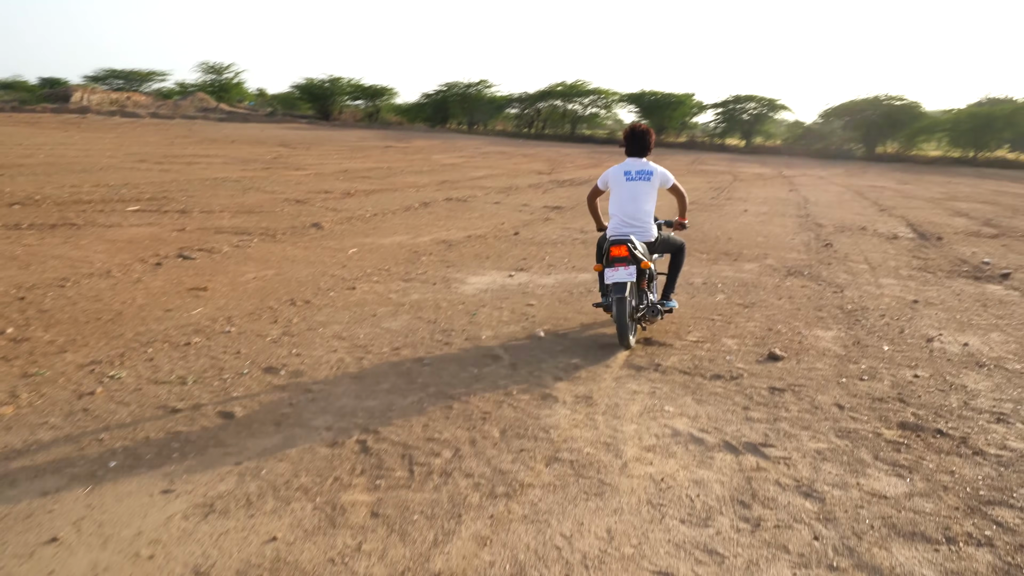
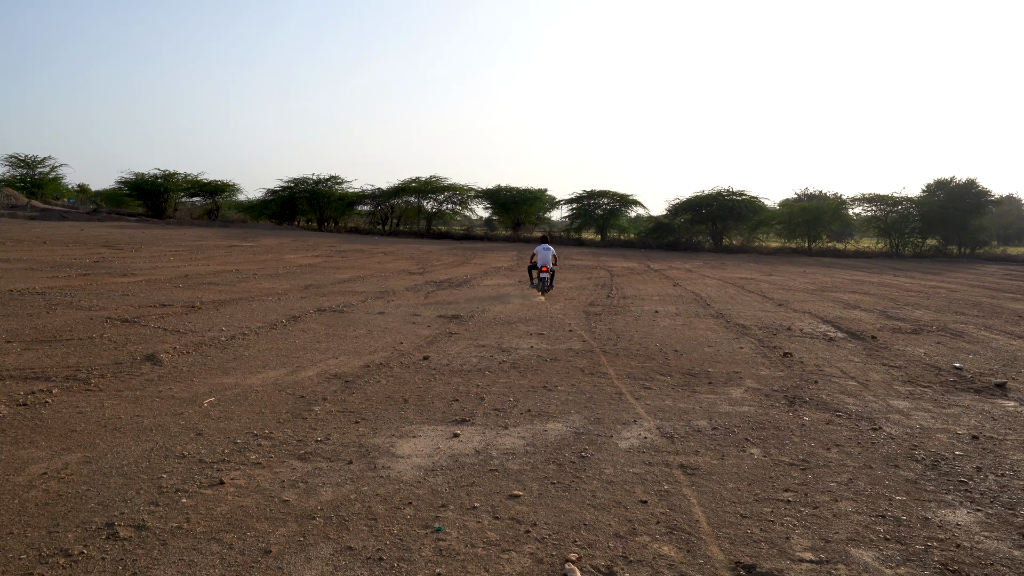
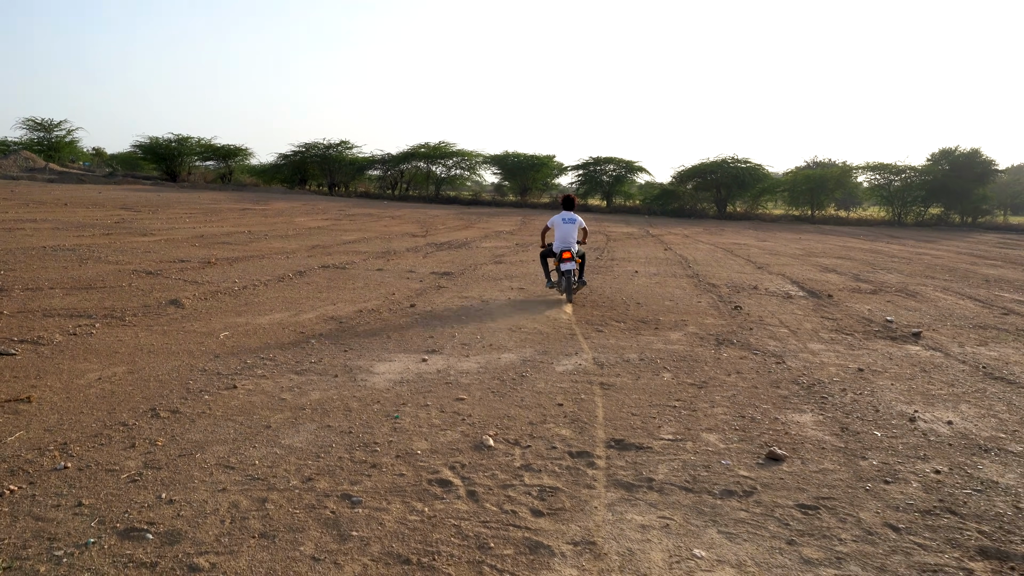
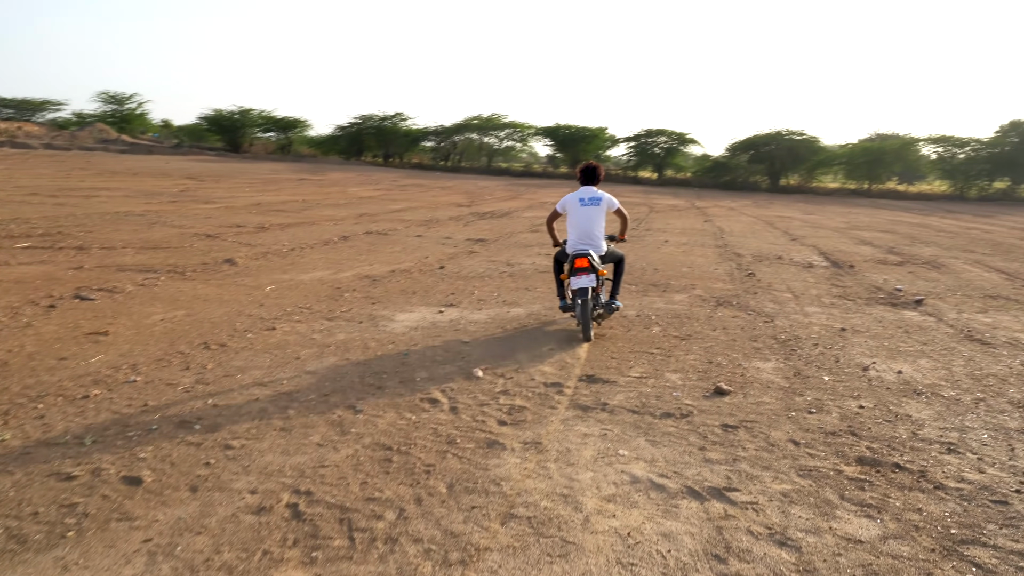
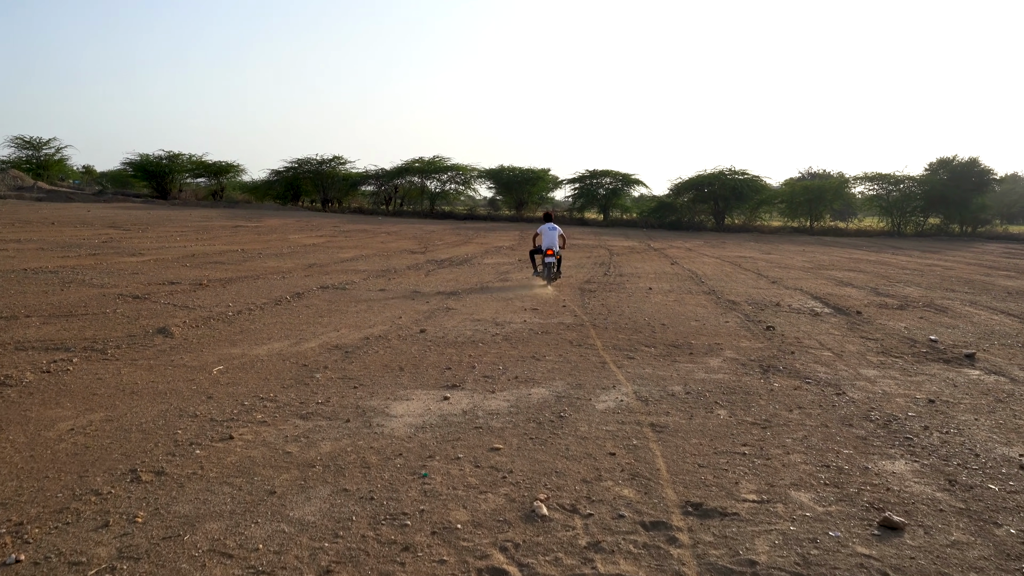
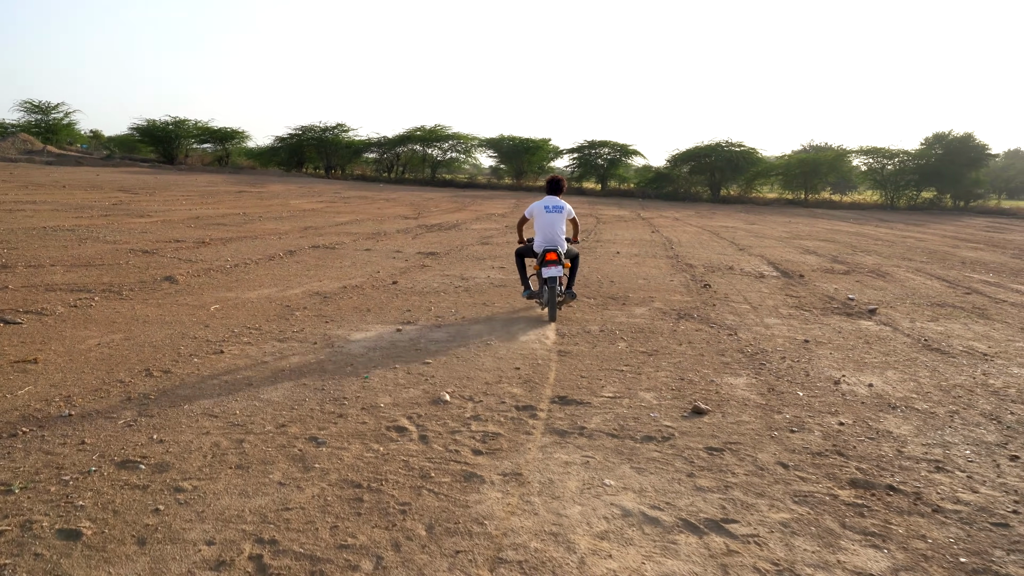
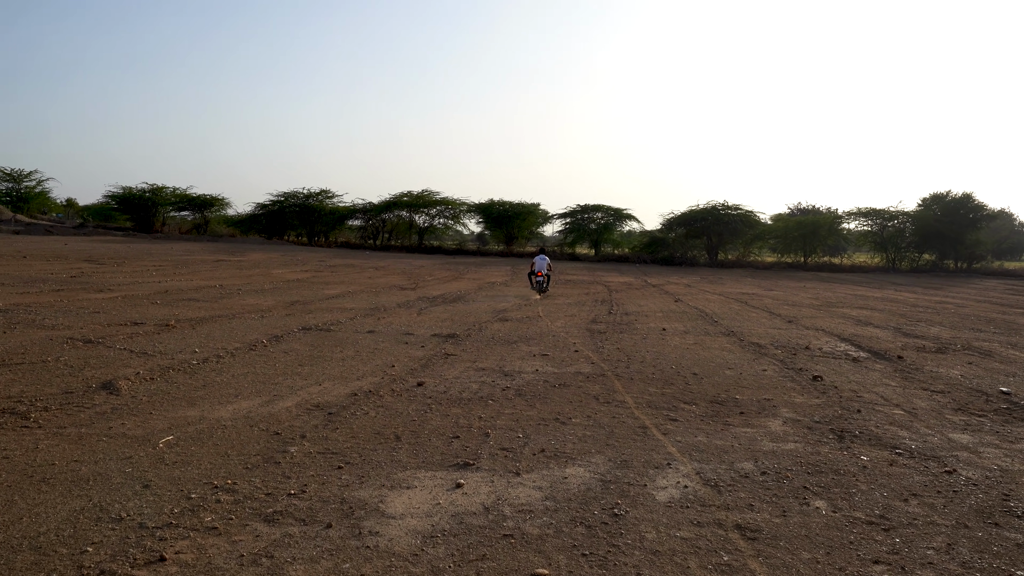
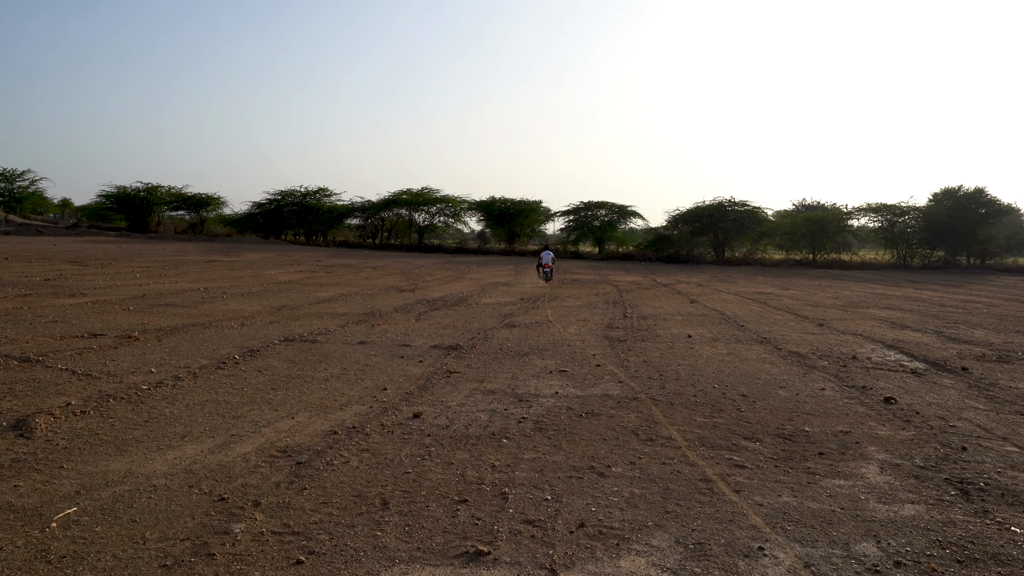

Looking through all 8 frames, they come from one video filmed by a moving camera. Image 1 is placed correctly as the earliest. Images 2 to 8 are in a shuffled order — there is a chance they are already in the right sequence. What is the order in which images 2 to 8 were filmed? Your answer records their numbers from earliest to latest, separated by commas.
4, 6, 3, 5, 2, 7, 8
